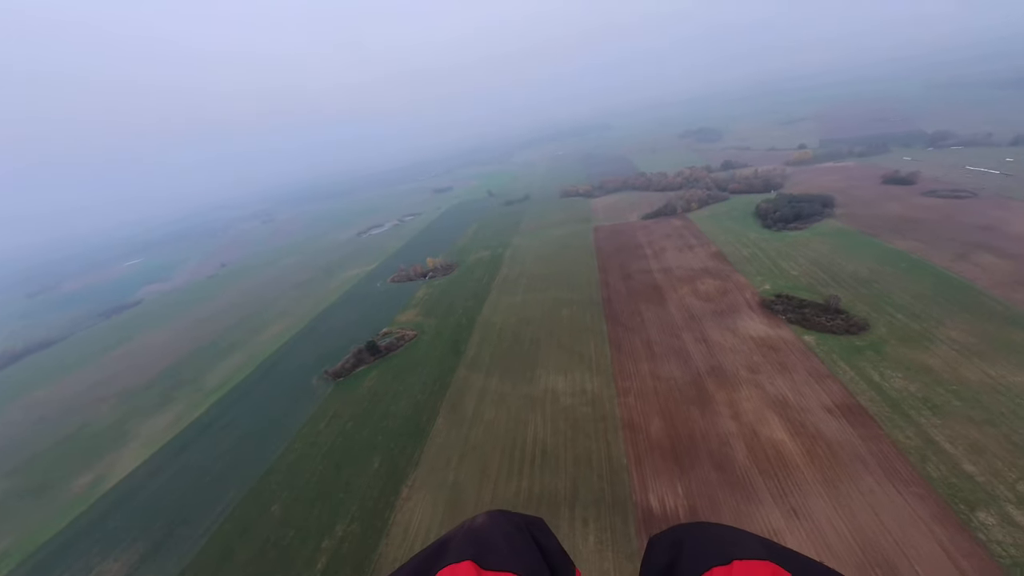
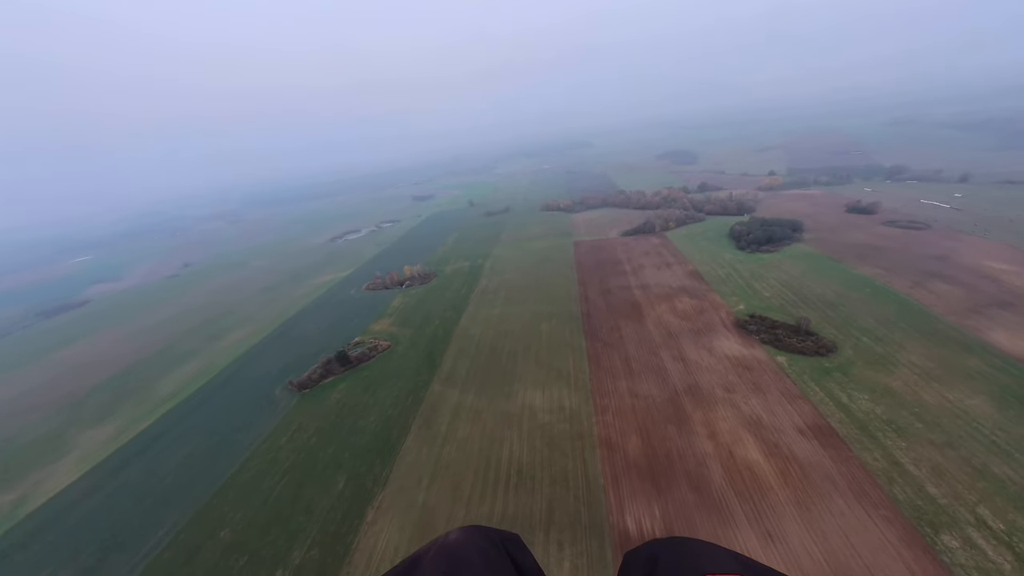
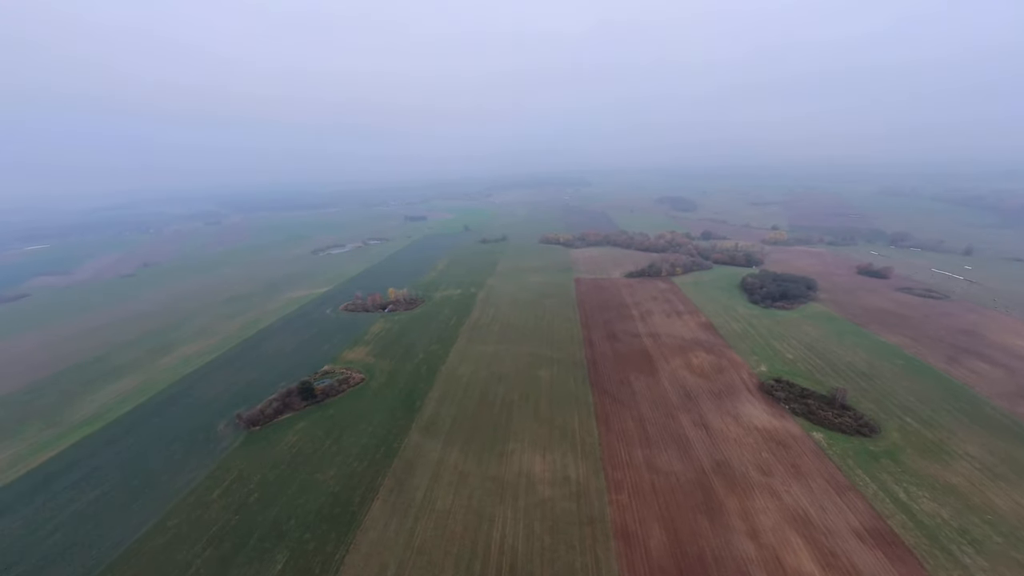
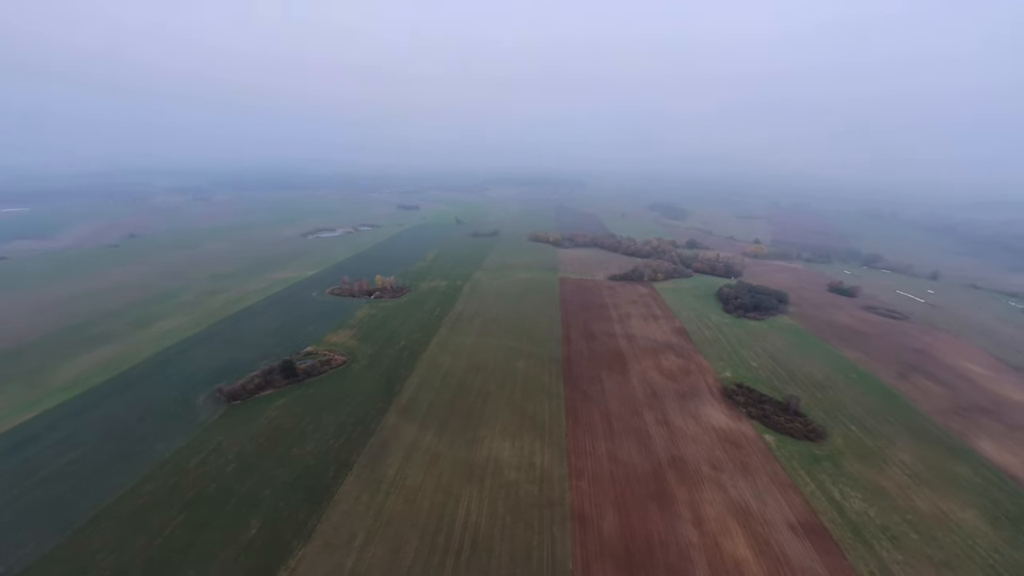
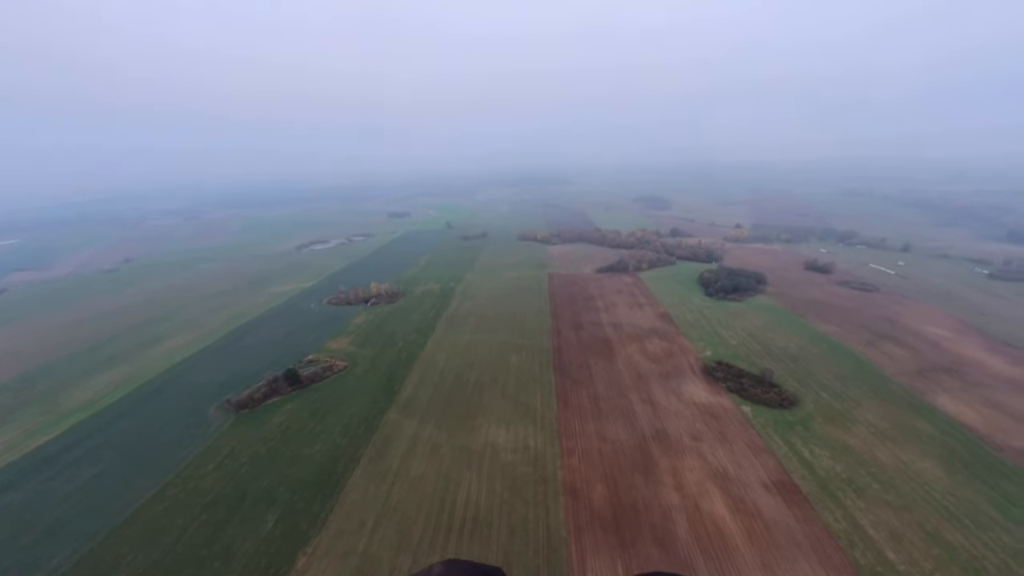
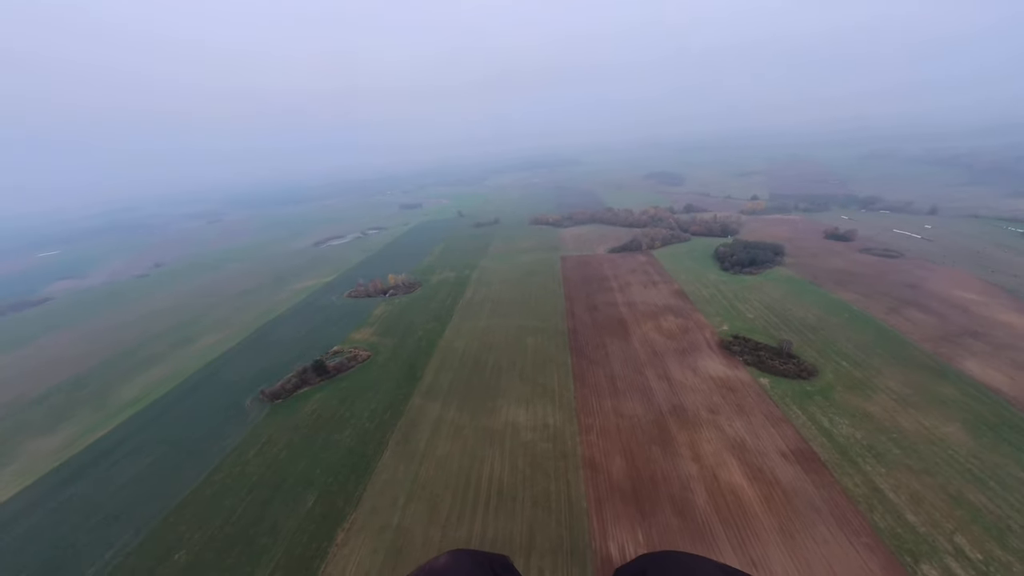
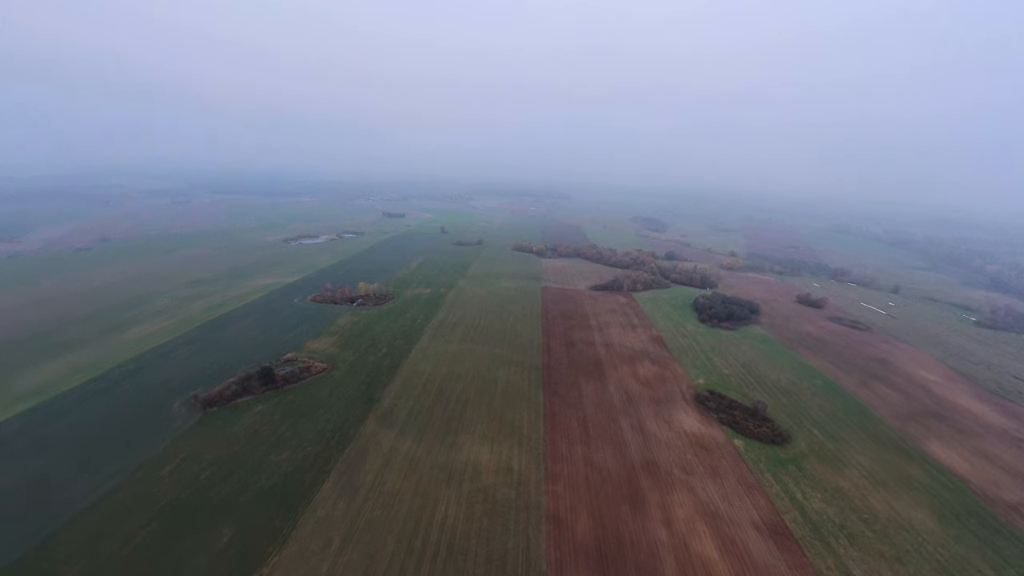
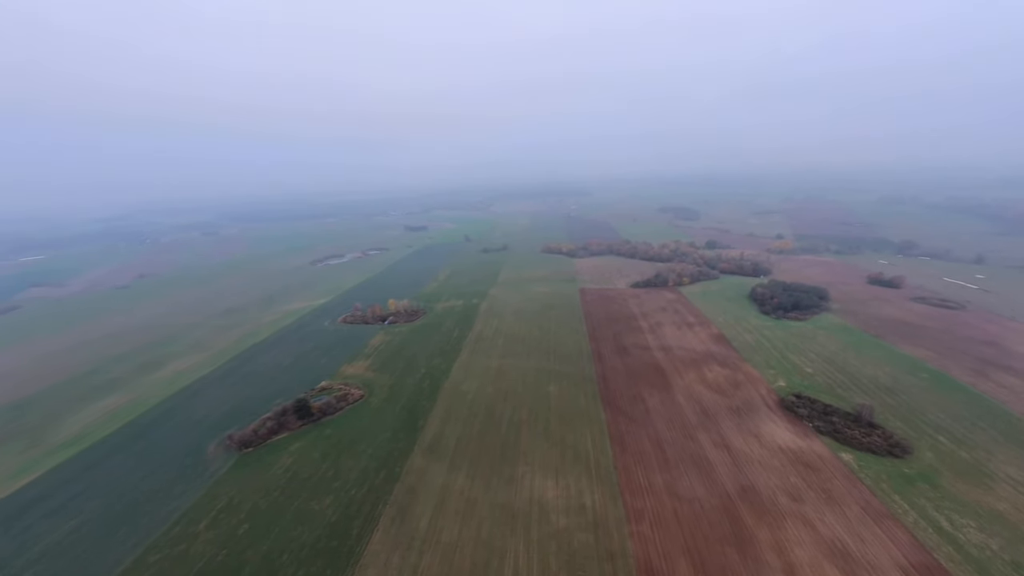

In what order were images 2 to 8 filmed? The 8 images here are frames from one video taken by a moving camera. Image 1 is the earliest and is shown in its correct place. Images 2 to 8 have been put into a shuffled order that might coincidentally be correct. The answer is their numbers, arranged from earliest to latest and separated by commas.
2, 6, 5, 7, 4, 3, 8
